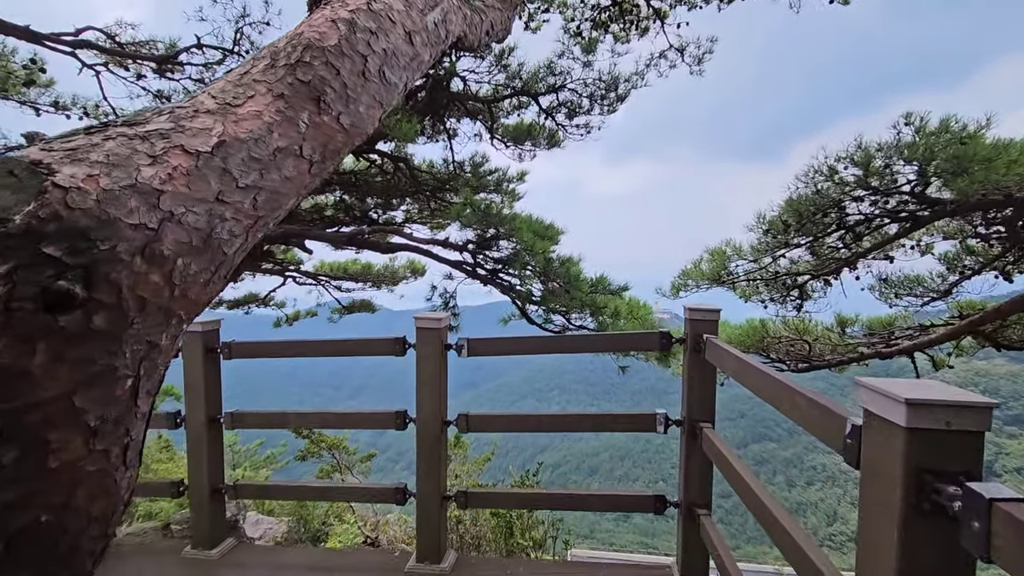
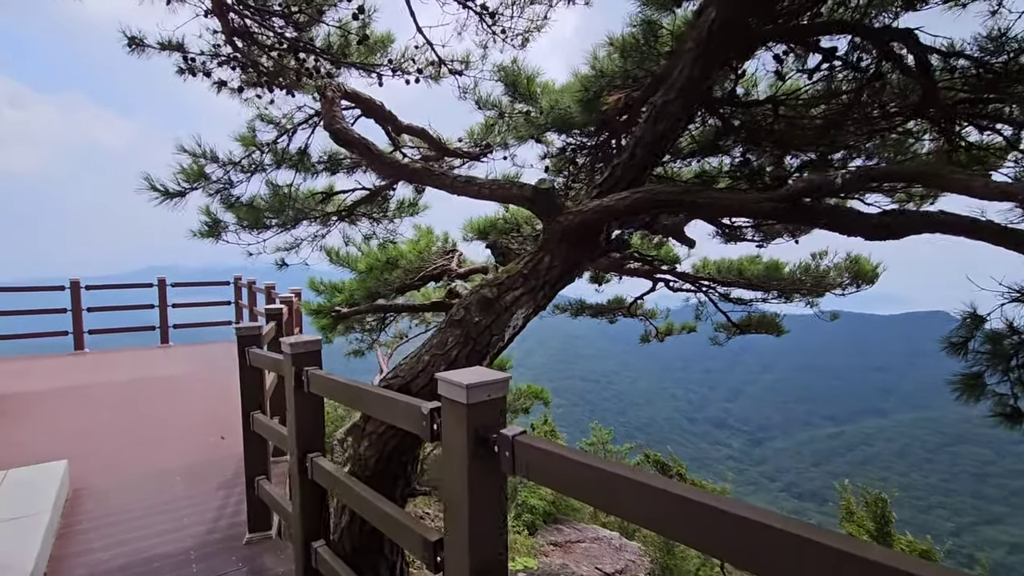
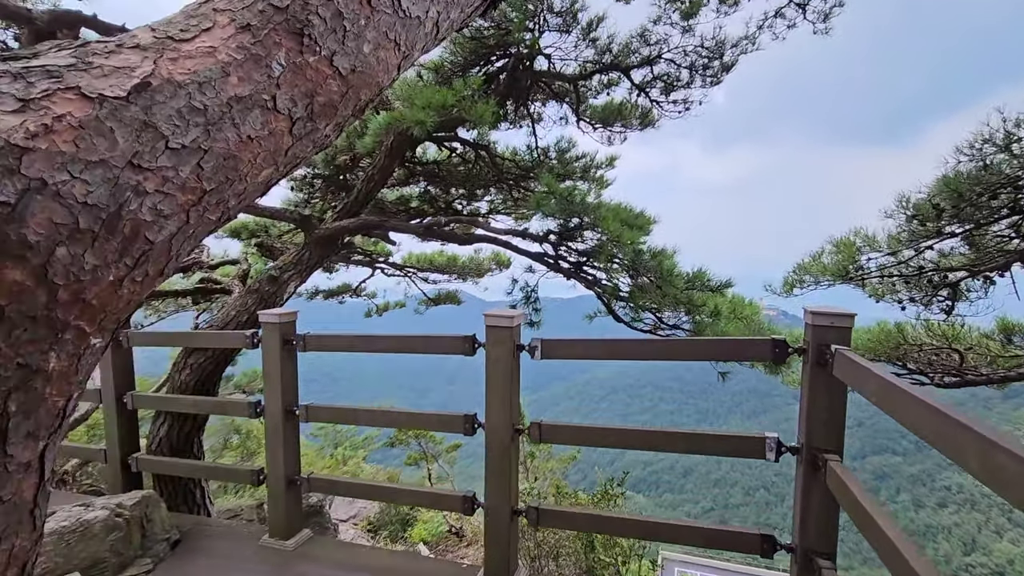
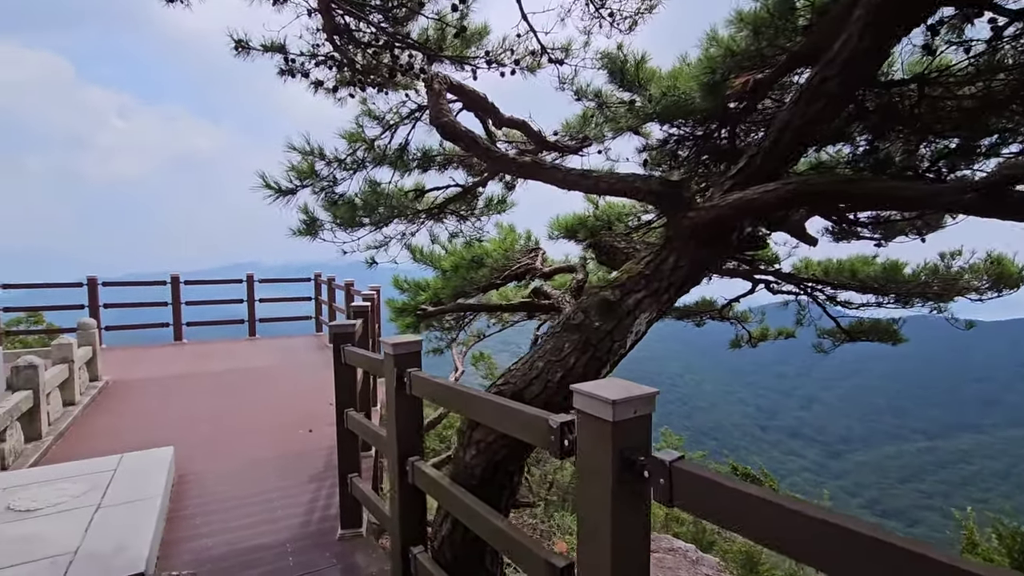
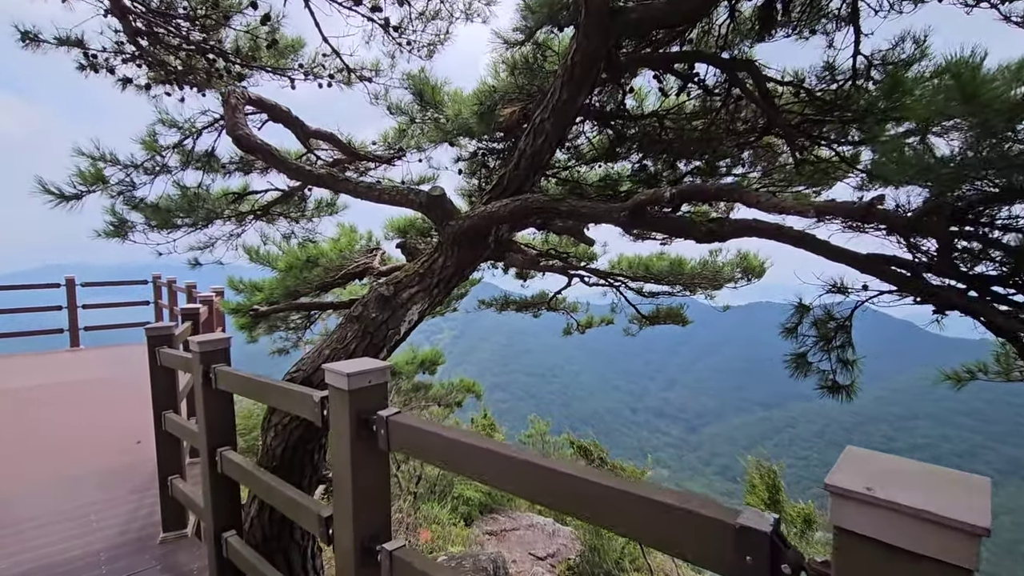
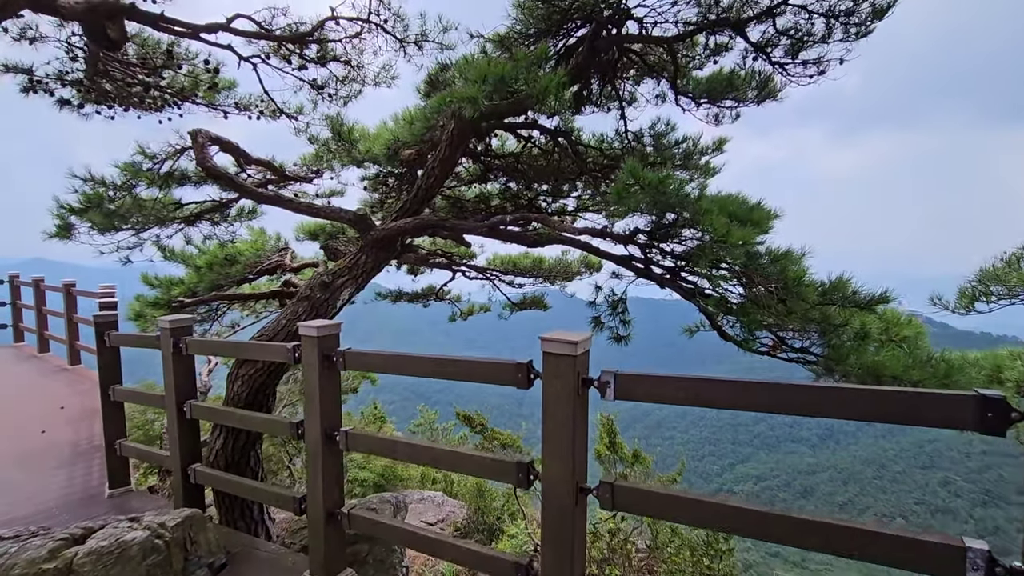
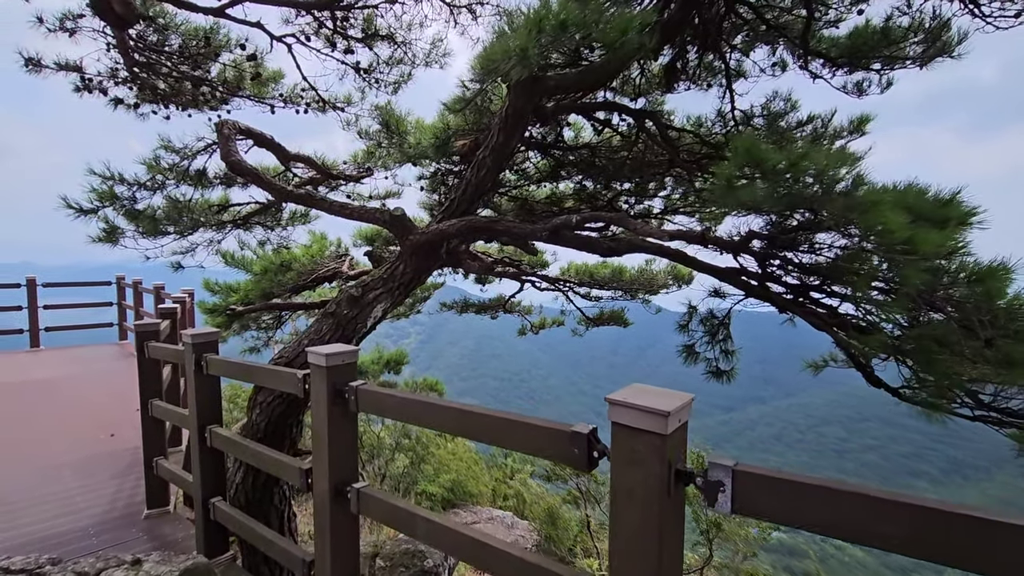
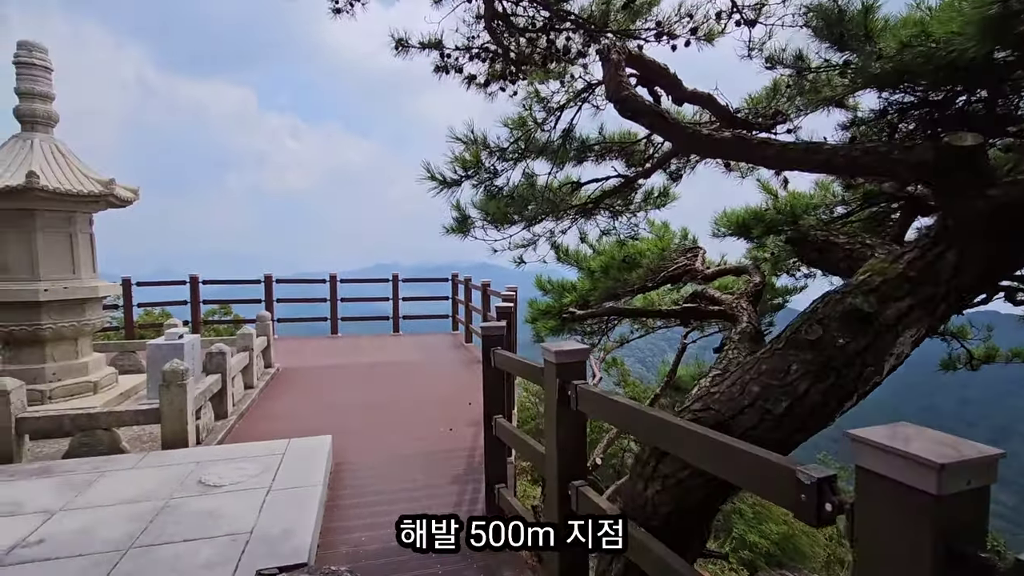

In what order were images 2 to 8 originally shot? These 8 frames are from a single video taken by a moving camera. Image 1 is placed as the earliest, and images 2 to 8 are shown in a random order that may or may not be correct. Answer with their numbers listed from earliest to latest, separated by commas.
3, 6, 7, 5, 2, 4, 8
